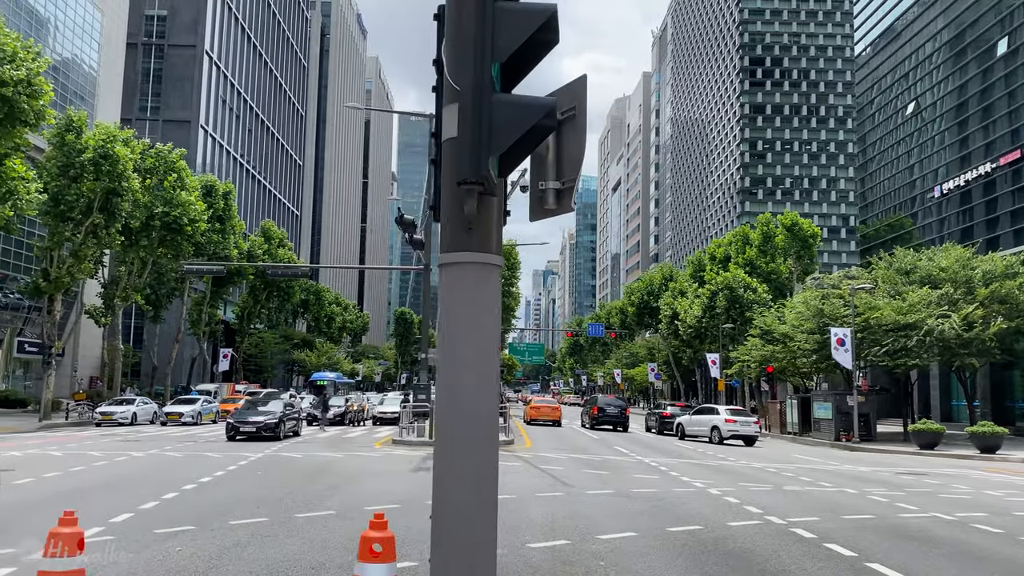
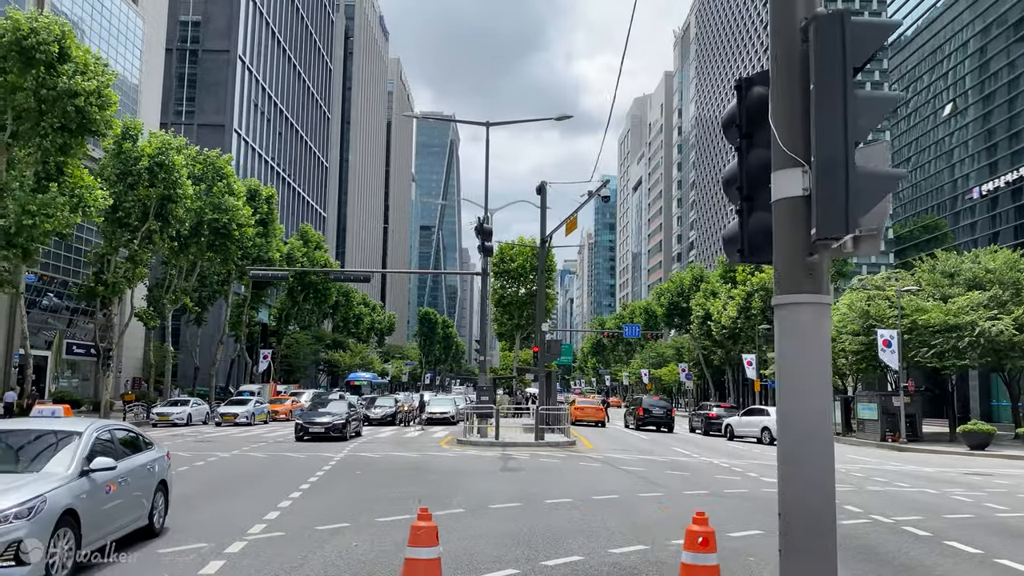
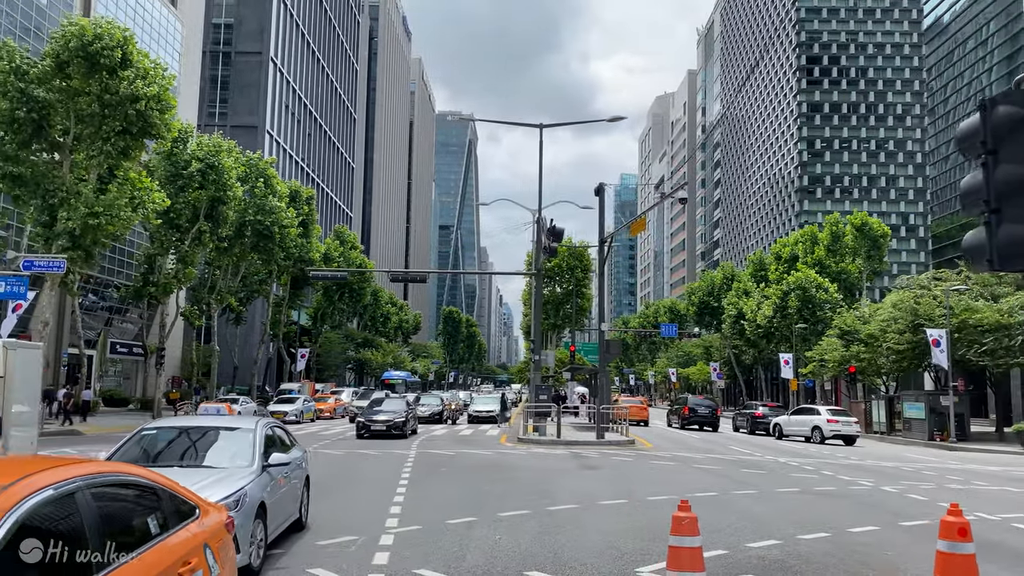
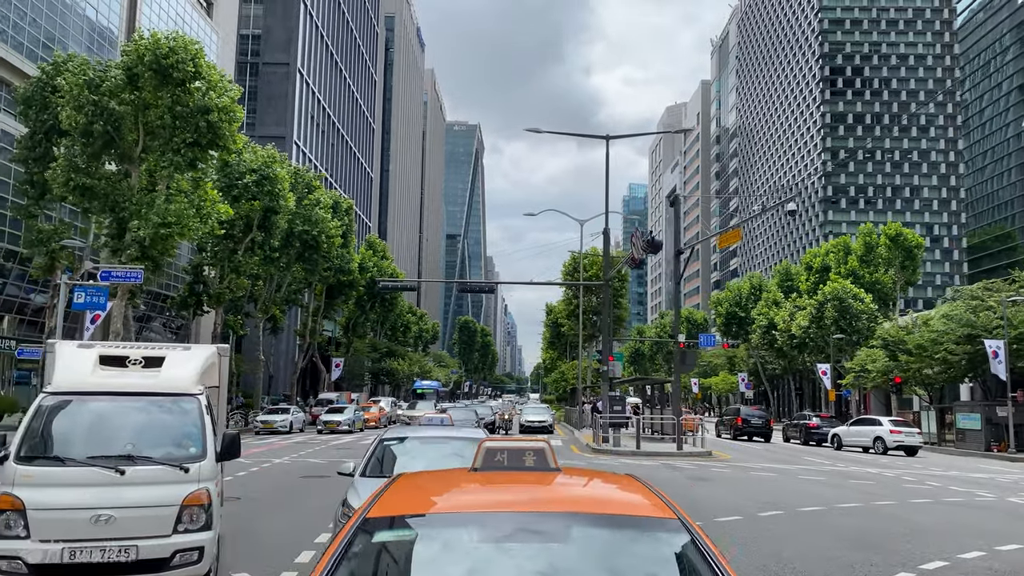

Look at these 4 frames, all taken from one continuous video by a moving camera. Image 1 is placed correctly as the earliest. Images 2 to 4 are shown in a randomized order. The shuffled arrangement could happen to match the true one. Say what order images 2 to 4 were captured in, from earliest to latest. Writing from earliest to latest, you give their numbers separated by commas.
2, 3, 4
